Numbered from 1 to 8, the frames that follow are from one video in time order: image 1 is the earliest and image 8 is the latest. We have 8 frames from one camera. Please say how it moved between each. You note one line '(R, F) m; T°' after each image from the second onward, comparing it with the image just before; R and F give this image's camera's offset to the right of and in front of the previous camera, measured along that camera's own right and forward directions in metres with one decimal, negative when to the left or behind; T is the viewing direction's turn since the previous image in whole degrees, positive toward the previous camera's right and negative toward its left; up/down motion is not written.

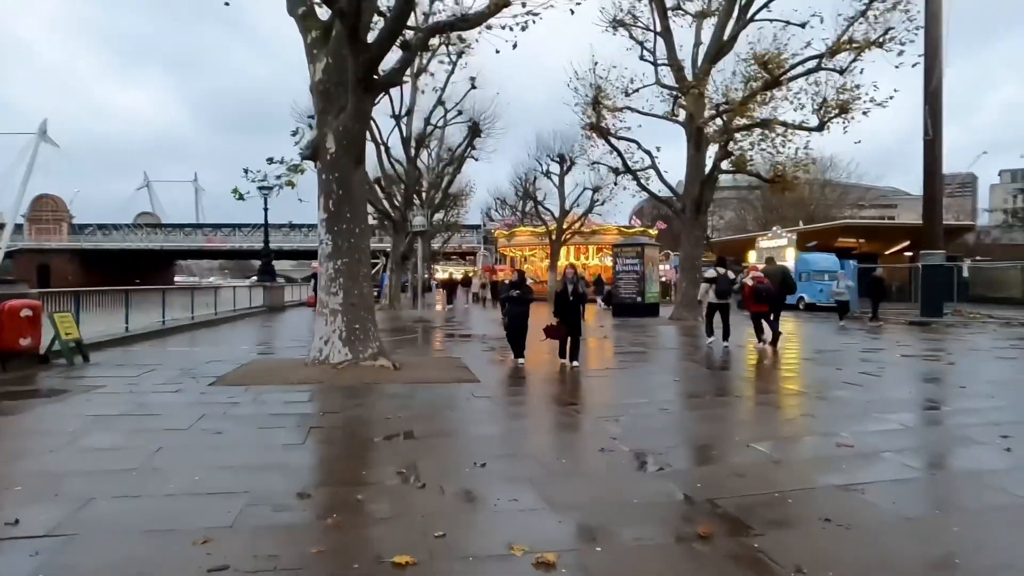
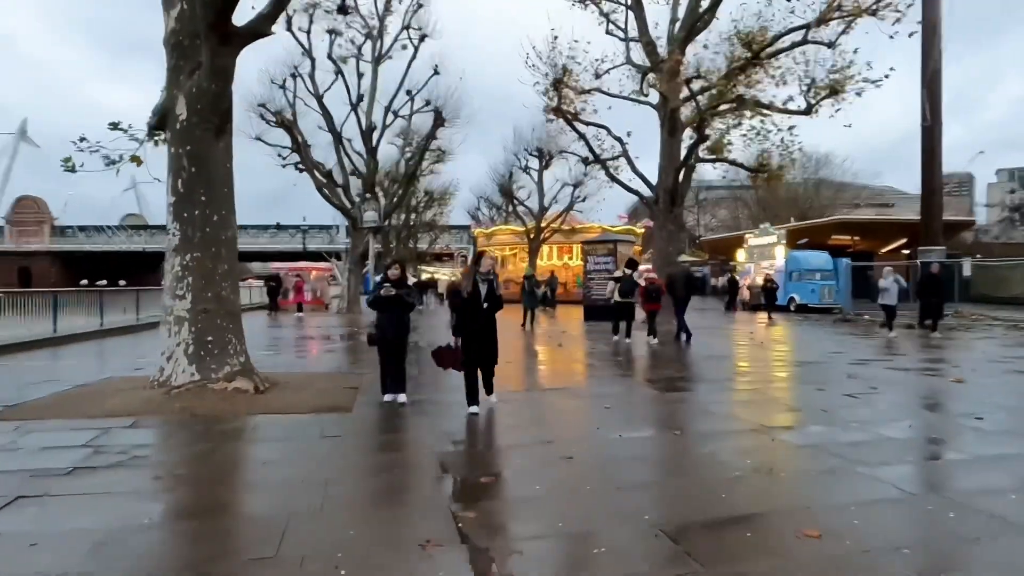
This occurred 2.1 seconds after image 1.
(+1.3, +2.2) m; 0°
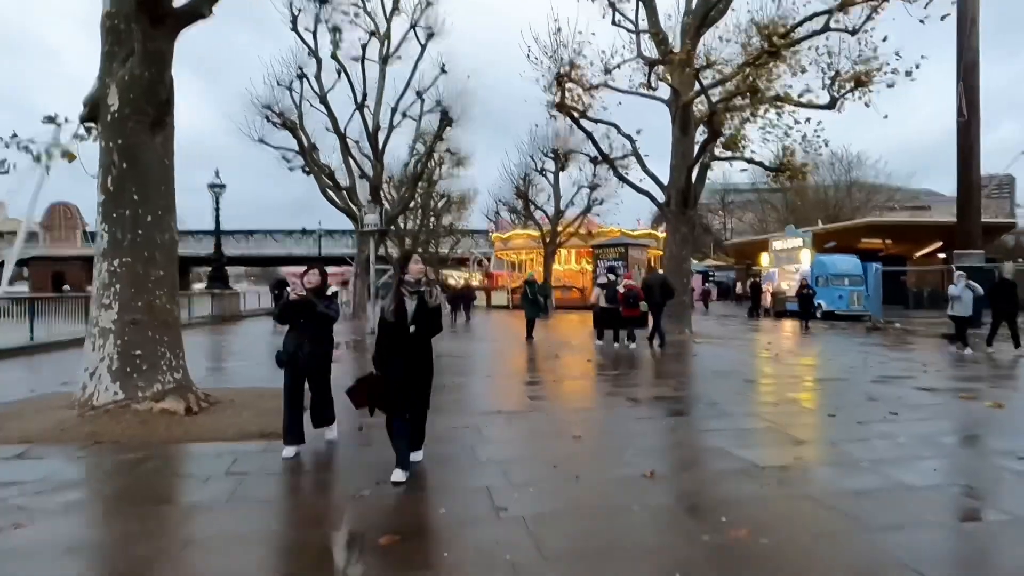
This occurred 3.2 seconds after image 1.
(+0.7, +1.0) m; -2°
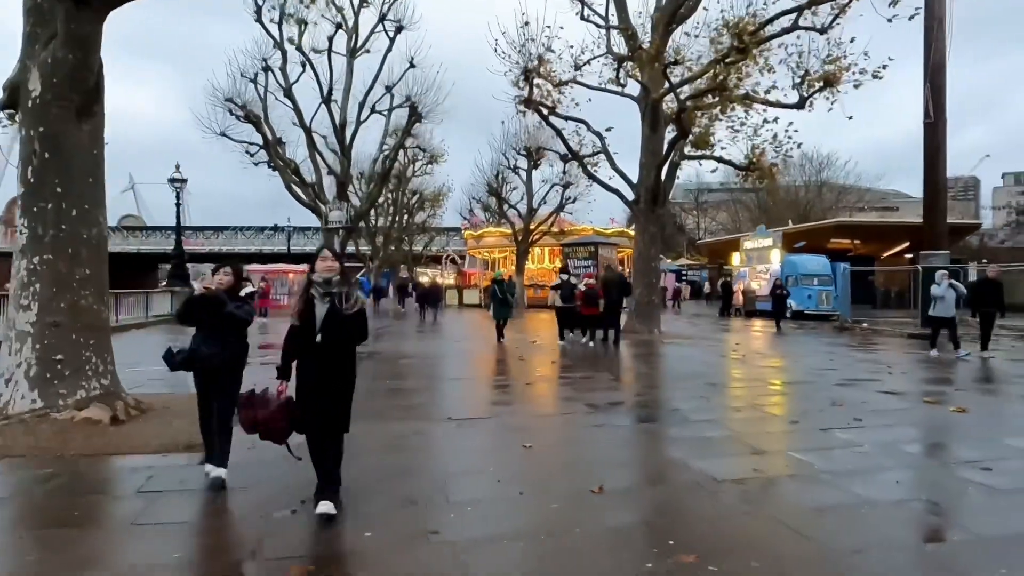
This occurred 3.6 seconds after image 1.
(+0.3, +0.4) m; +2°
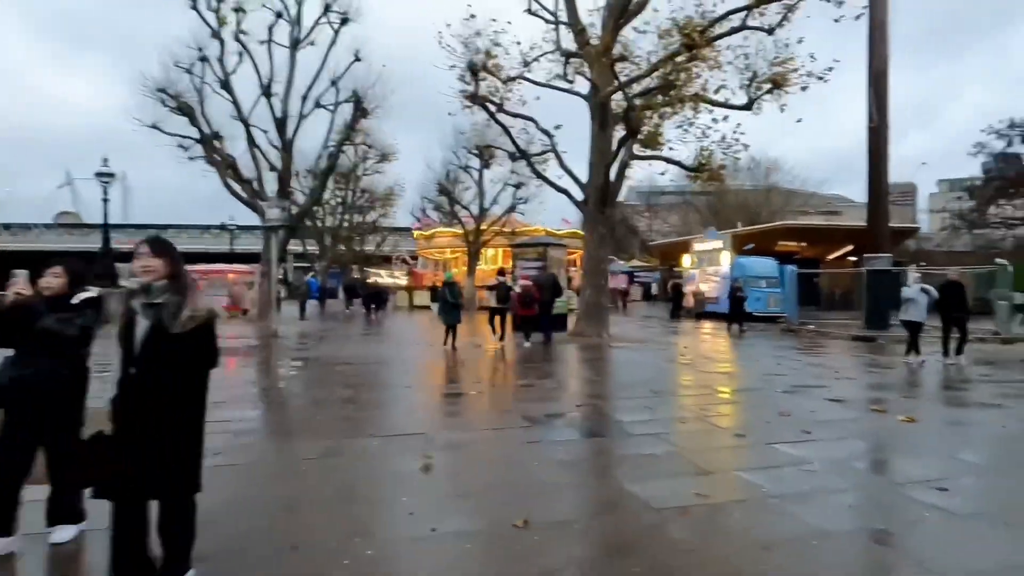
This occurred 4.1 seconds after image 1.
(+0.3, +0.6) m; +4°
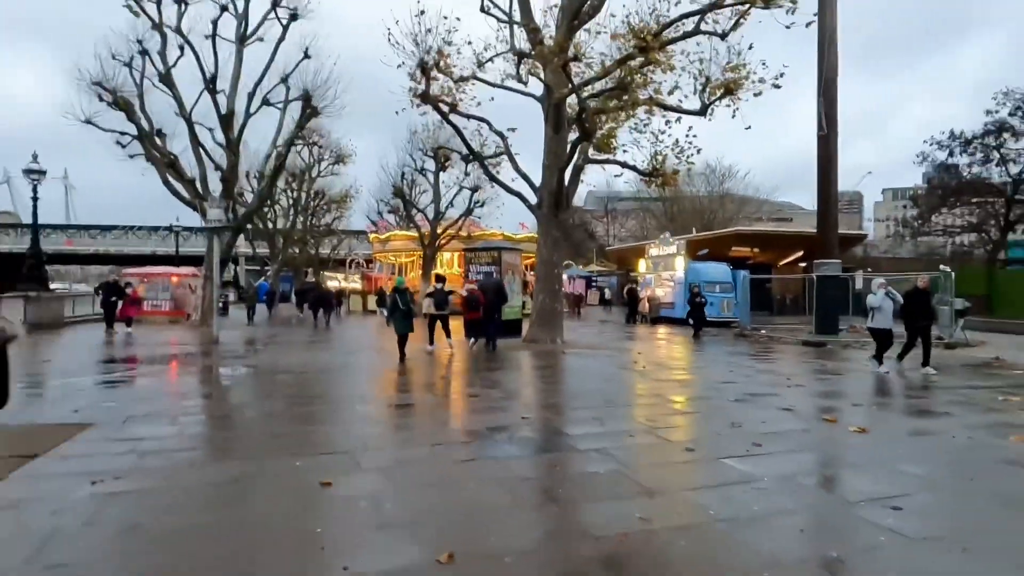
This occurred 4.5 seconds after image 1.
(+0.2, +0.4) m; +4°
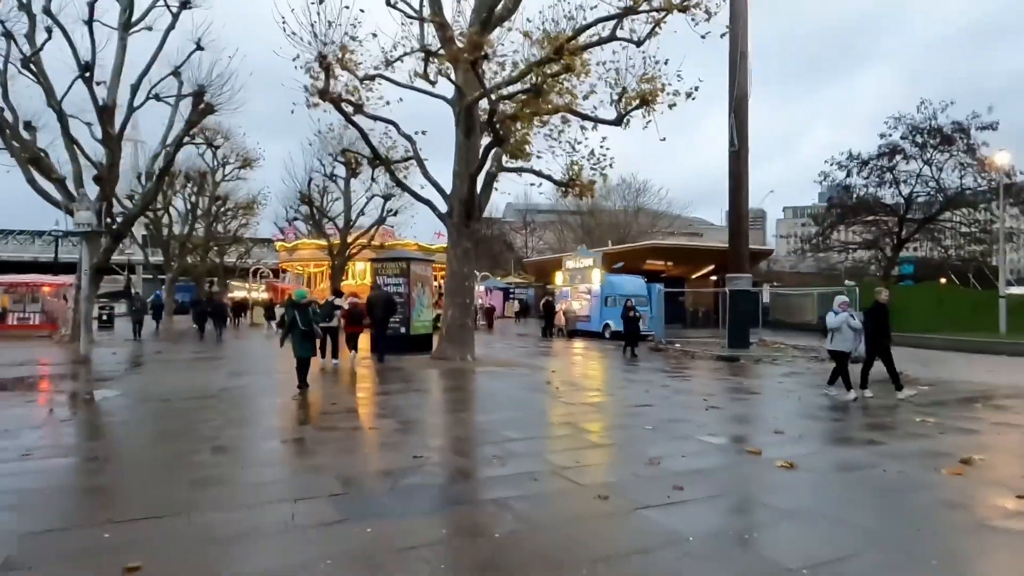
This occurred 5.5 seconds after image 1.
(+0.3, +1.0) m; +7°
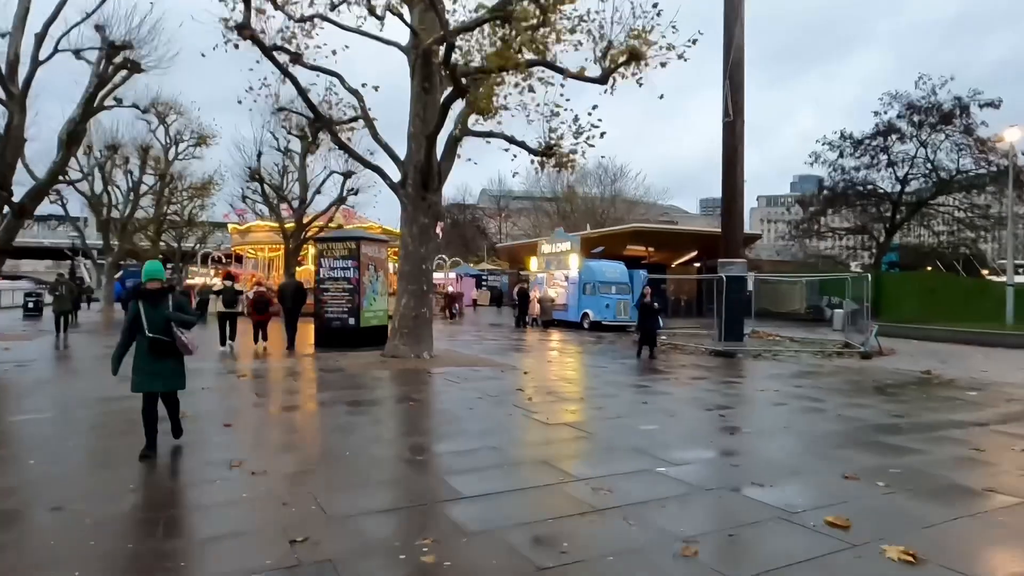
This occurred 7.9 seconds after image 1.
(+0.2, +2.7) m; +2°
